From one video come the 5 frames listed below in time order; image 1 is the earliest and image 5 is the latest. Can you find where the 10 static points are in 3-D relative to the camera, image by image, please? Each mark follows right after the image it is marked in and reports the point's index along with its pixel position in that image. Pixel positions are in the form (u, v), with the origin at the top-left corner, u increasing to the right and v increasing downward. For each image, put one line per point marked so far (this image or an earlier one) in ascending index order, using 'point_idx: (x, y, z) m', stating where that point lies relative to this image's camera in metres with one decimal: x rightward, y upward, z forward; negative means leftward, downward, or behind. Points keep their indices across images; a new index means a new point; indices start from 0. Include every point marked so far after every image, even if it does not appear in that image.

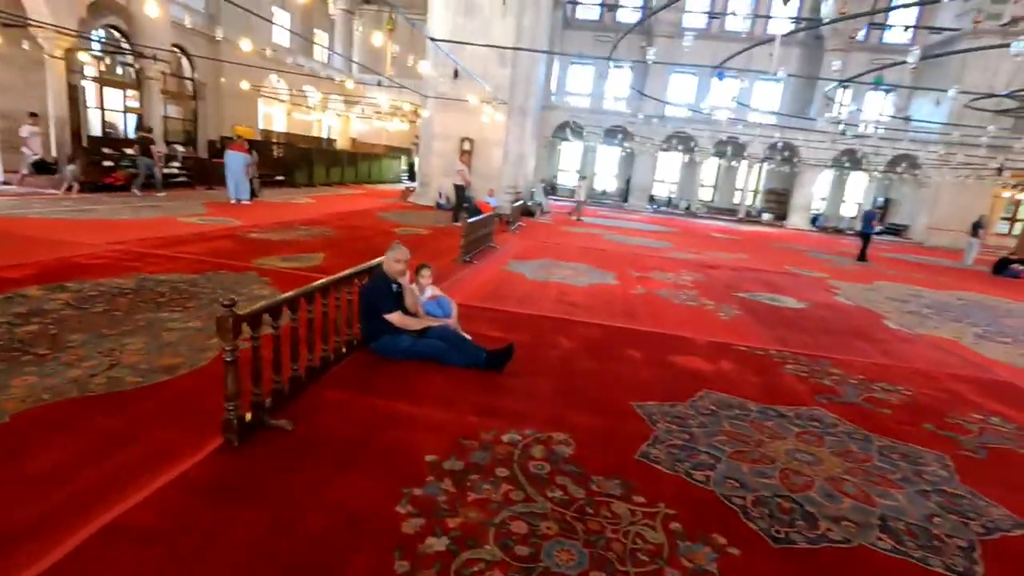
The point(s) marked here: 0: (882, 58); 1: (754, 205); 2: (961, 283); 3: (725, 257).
0: (+10.6, +6.6, +15.4) m
1: (+8.2, +2.8, +18.1) m
2: (+6.5, +0.1, +7.7) m
3: (+3.1, +0.5, +7.8) m
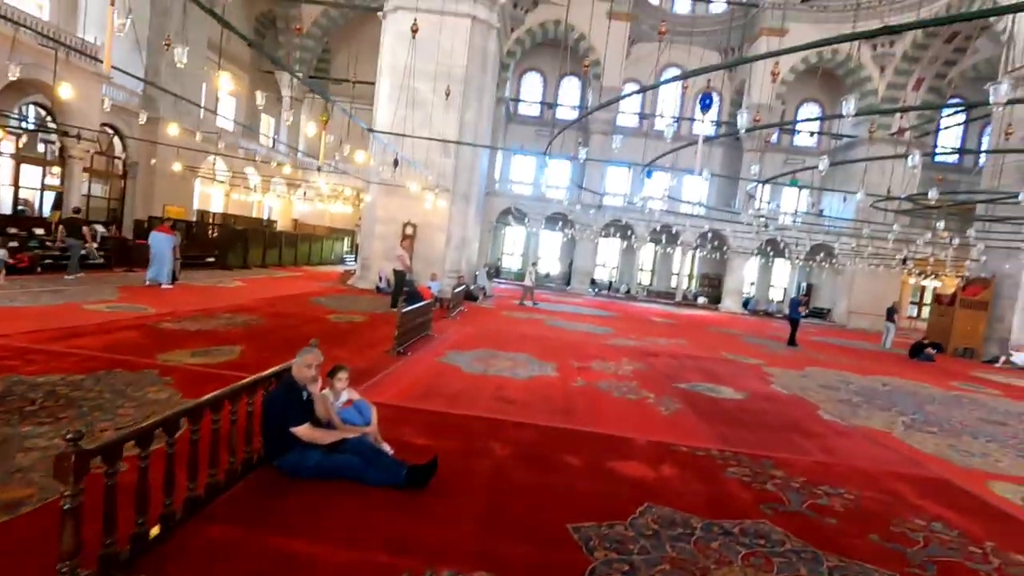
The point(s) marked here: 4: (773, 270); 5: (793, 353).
0: (+8.9, +4.1, +17.0) m
1: (+6.2, 0.0, +18.9) m
2: (+5.6, -1.2, +8.1) m
3: (+2.2, -0.8, +7.9) m
4: (+8.9, +0.6, +18.4) m
5: (+4.5, -1.0, +8.6) m
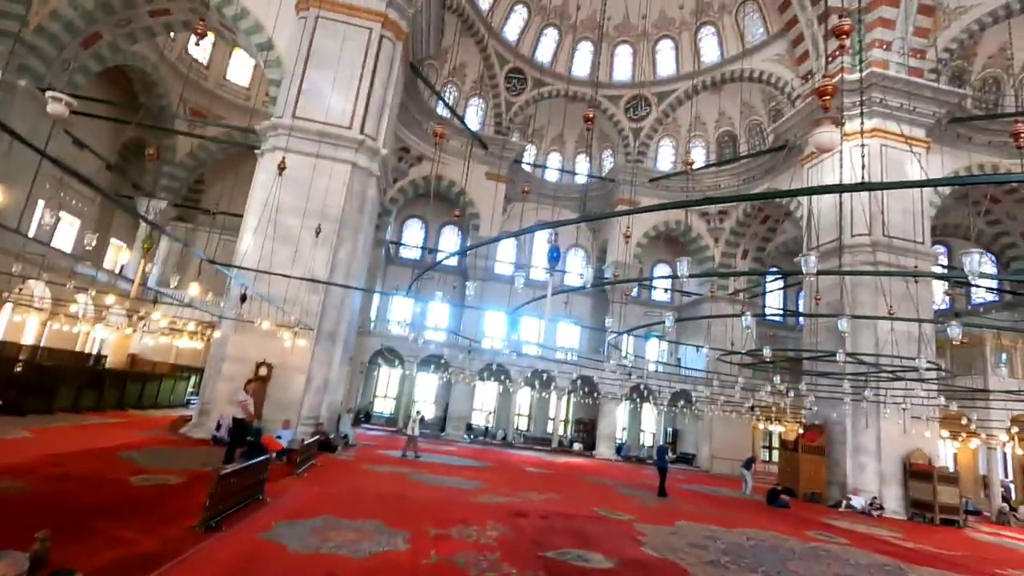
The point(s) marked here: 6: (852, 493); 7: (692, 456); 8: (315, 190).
0: (+4.8, -0.8, +18.7) m
1: (+1.9, -5.1, +18.8) m
2: (+3.6, -3.5, +8.2) m
3: (+0.3, -2.9, +7.4) m
4: (+4.6, -4.5, +19.1) m
5: (+2.4, -3.4, +8.5) m
6: (+7.0, -4.2, +11.1) m
7: (+5.8, -5.4, +17.4) m
8: (-3.7, +1.8, +10.0) m
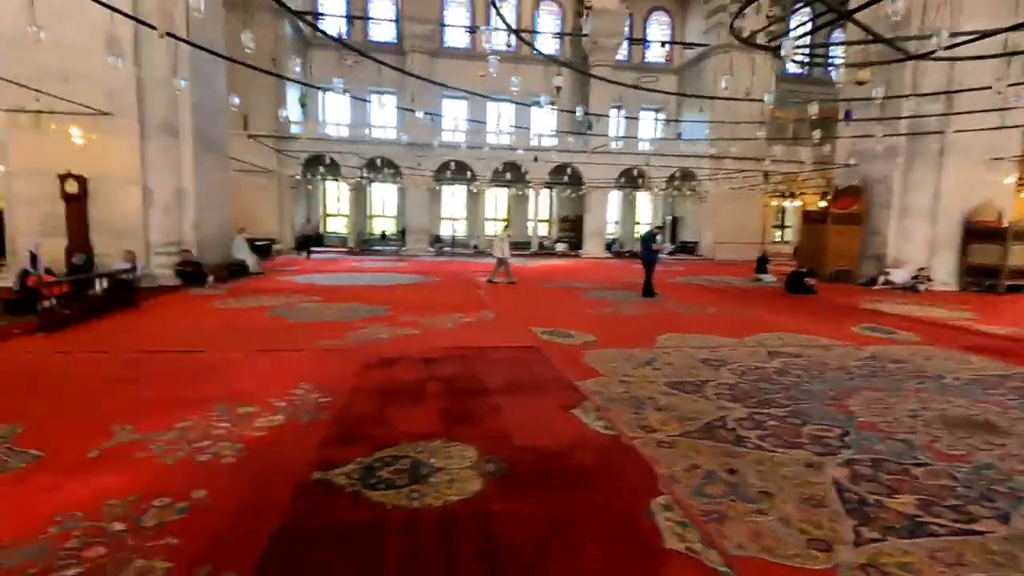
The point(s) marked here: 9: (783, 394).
0: (+3.6, +5.9, +14.8) m
1: (+1.1, +1.6, +16.4) m
2: (+2.7, -0.3, +5.9) m
3: (-0.6, -0.3, +5.0) m
4: (+3.7, +2.5, +16.5) m
5: (+1.5, -0.2, +6.1) m
6: (+6.2, +0.4, +8.7) m
7: (+5.1, +1.2, +15.1) m
8: (-5.0, +4.5, +6.0) m
9: (+1.5, -0.6, +2.9) m
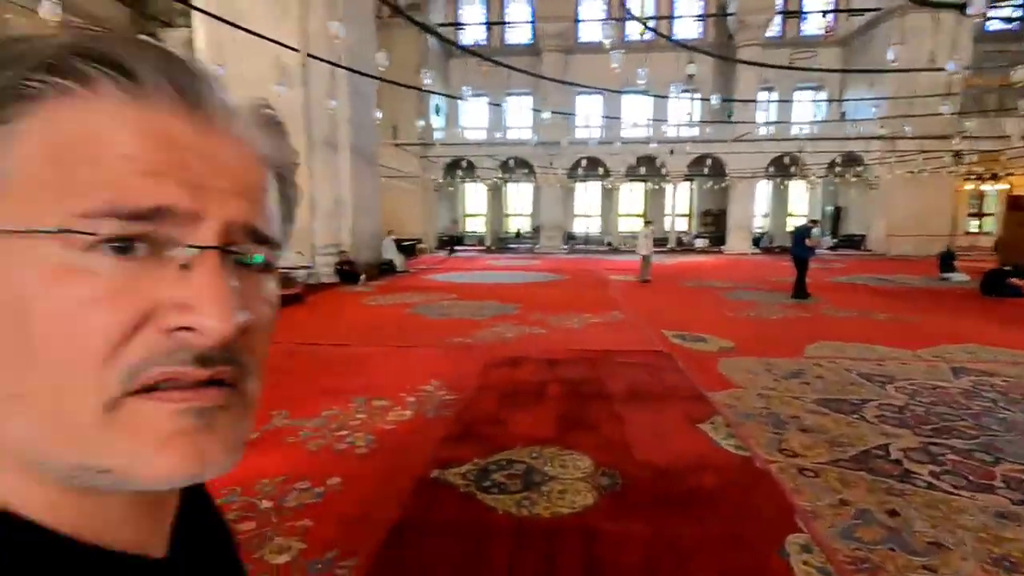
0: (+7.1, +5.9, +13.3) m
1: (+5.1, +1.7, +15.6) m
2: (+4.0, -0.3, +5.0) m
3: (+0.6, -0.3, +4.9) m
4: (+7.7, +2.6, +15.0) m
5: (+2.9, -0.3, +5.5) m
6: (+8.1, +0.3, +6.9) m
7: (+8.6, +1.2, +13.3) m
8: (-3.4, +4.6, +7.0) m
9: (+2.1, -0.6, +2.4) m
